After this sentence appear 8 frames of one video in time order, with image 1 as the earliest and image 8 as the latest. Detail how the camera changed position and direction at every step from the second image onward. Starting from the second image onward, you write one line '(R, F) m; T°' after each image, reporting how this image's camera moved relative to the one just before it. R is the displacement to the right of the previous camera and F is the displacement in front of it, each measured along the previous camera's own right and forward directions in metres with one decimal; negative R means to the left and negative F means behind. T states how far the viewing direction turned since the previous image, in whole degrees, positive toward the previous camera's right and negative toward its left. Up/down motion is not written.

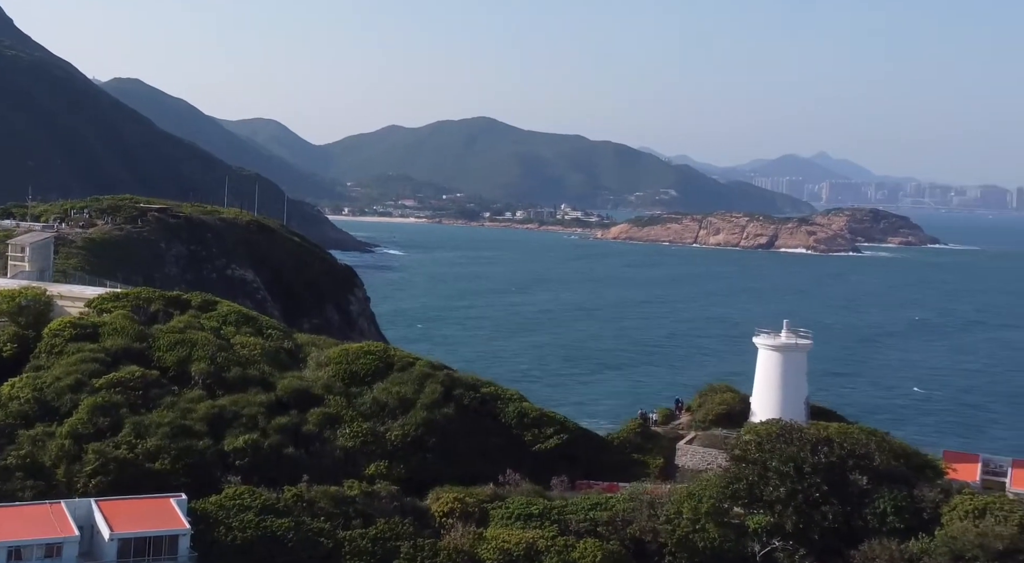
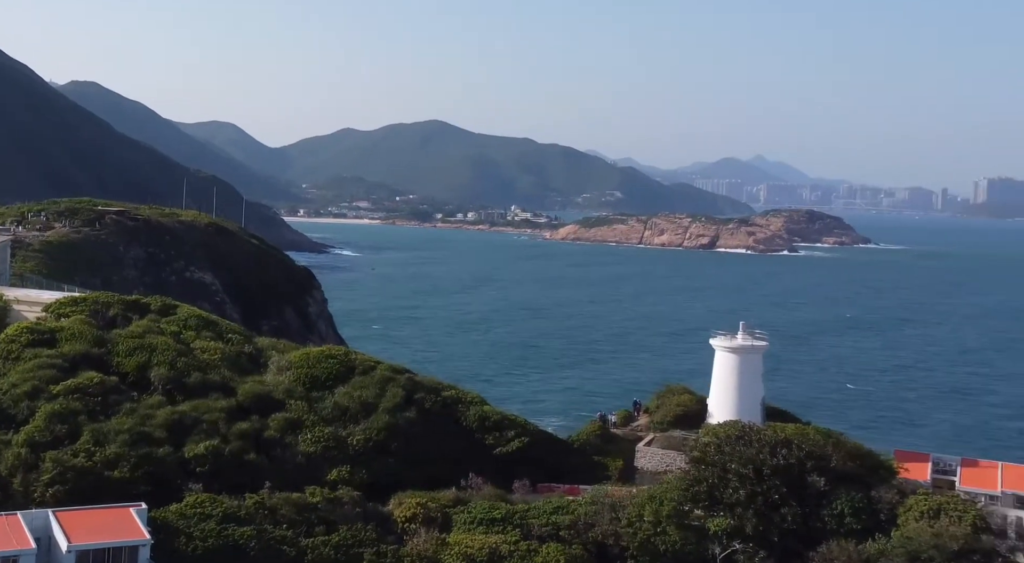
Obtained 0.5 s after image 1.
(-0.1, 0.0) m; +2°
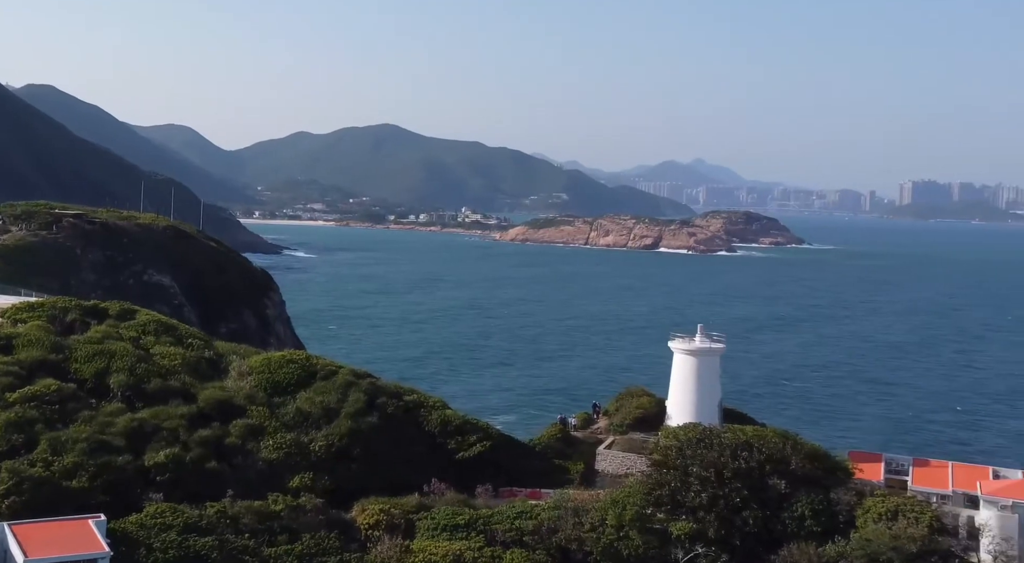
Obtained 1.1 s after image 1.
(-0.2, +0.1) m; +2°
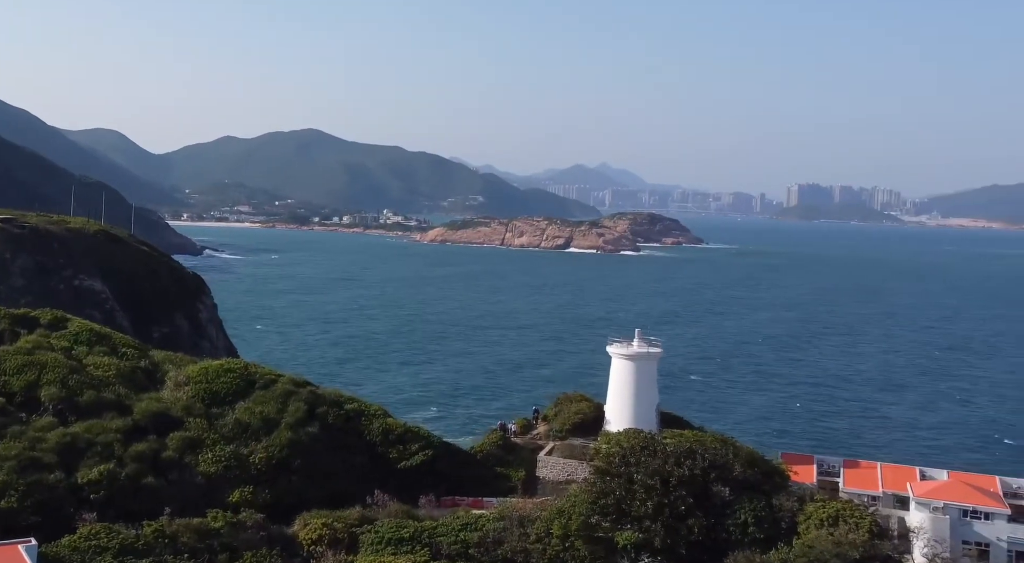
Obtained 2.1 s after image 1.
(-0.3, +0.3) m; +4°
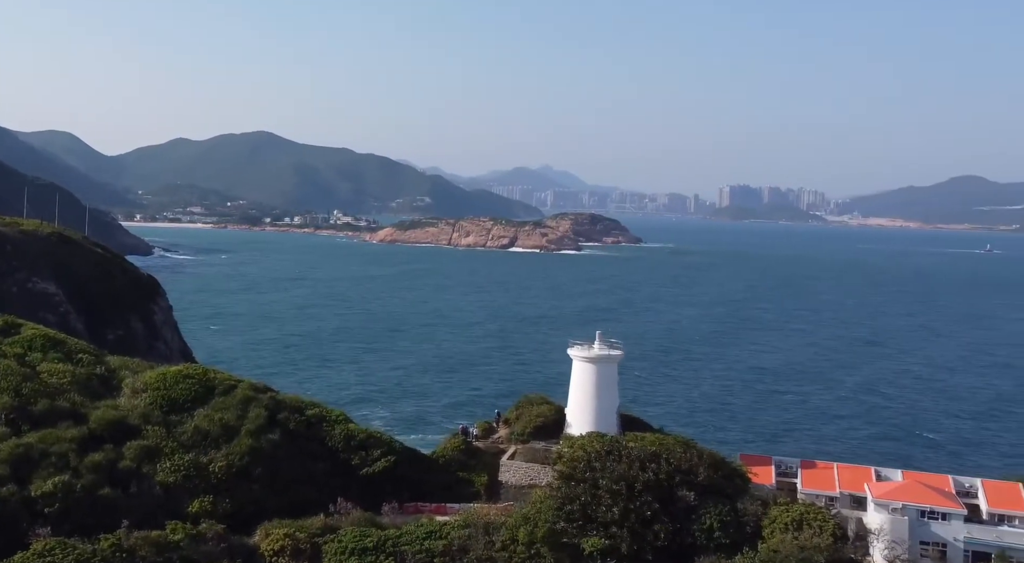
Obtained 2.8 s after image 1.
(-0.2, +0.2) m; +2°
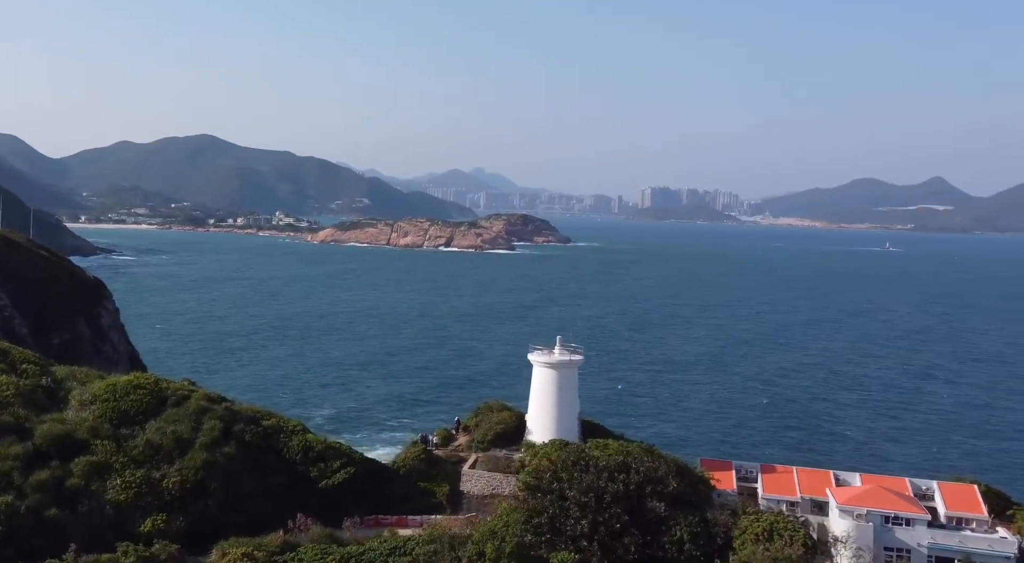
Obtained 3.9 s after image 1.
(-0.3, +0.6) m; +3°
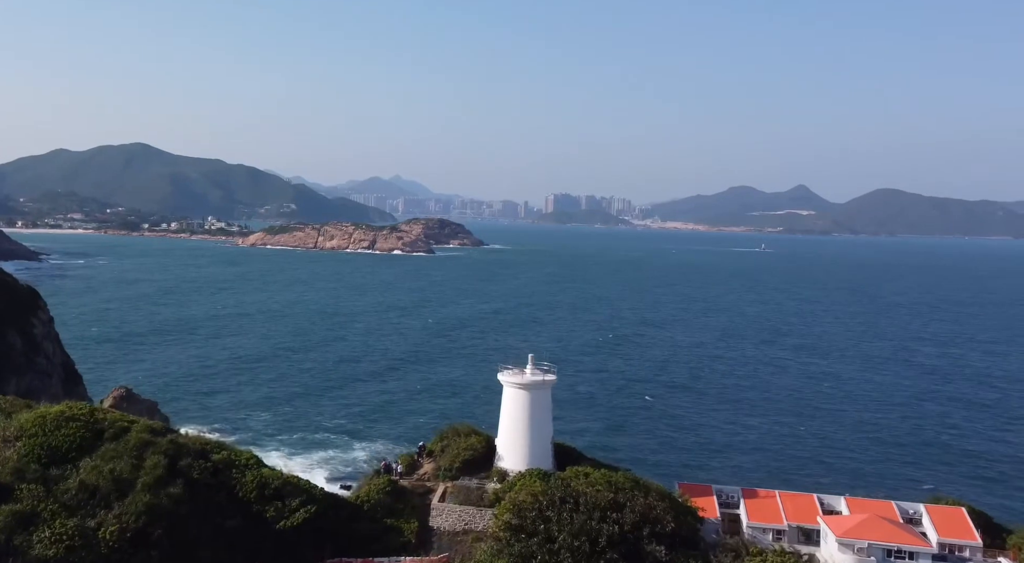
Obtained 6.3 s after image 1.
(-0.6, +2.0) m; +3°
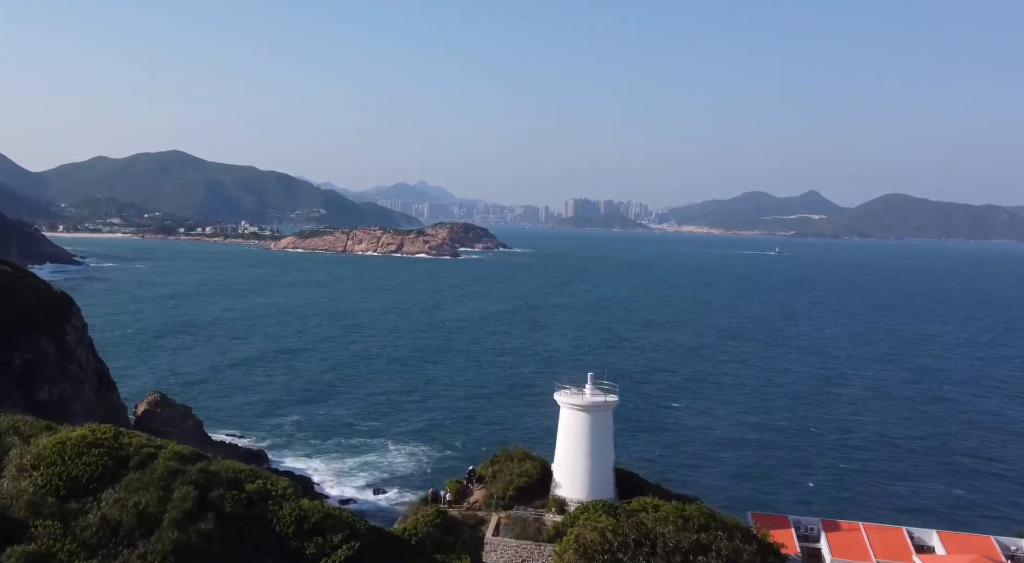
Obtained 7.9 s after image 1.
(-0.6, +1.9) m; -2°
